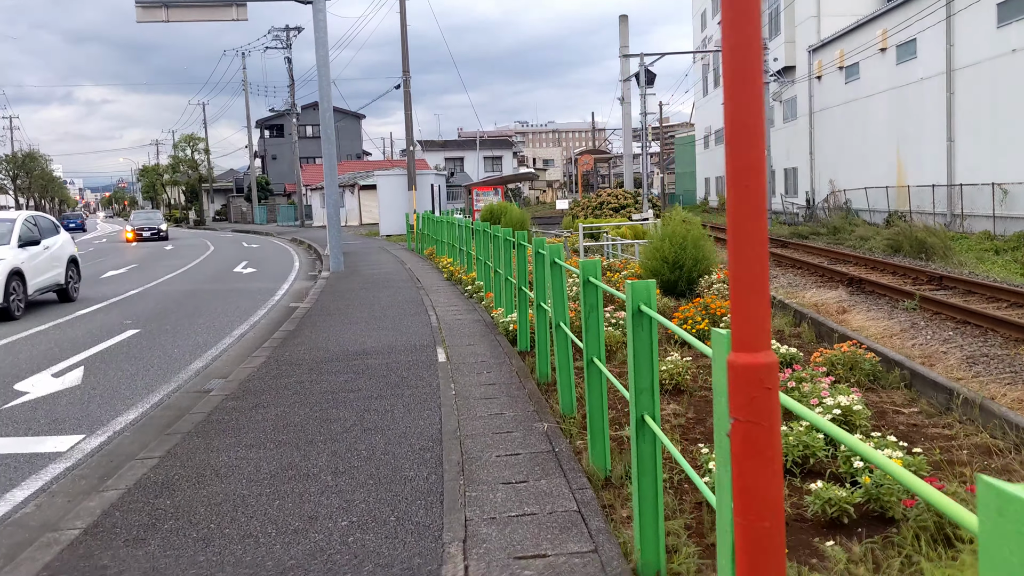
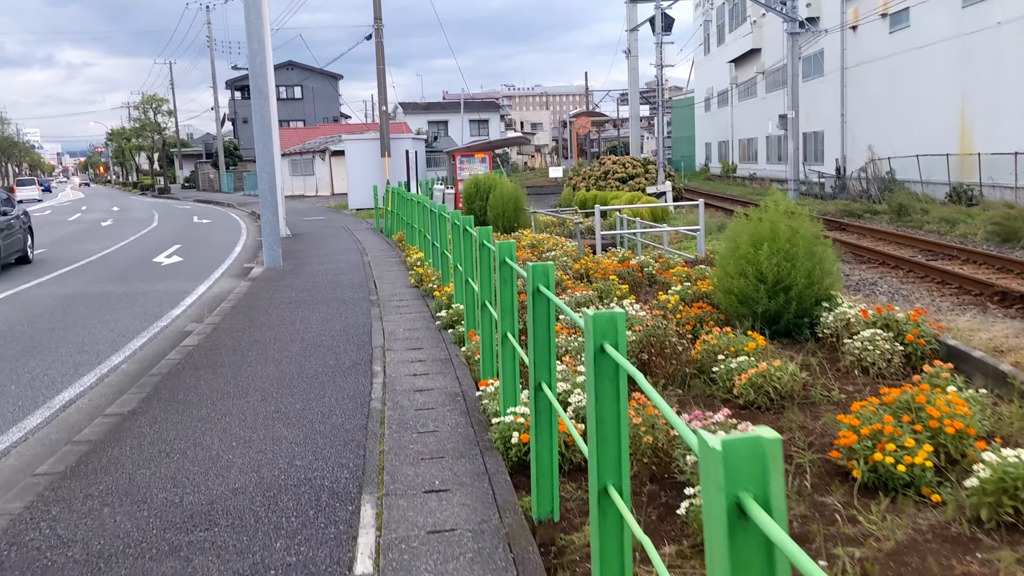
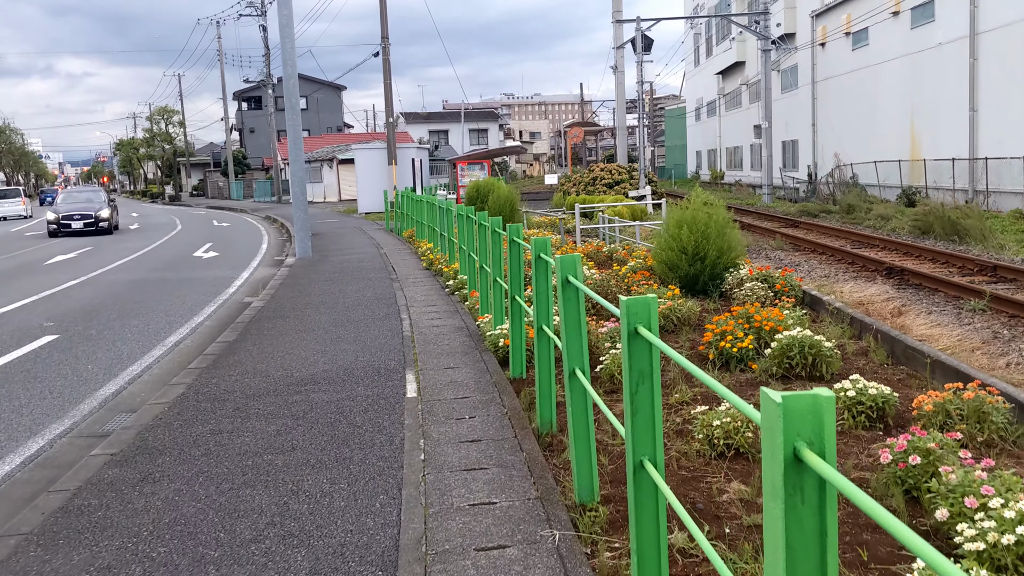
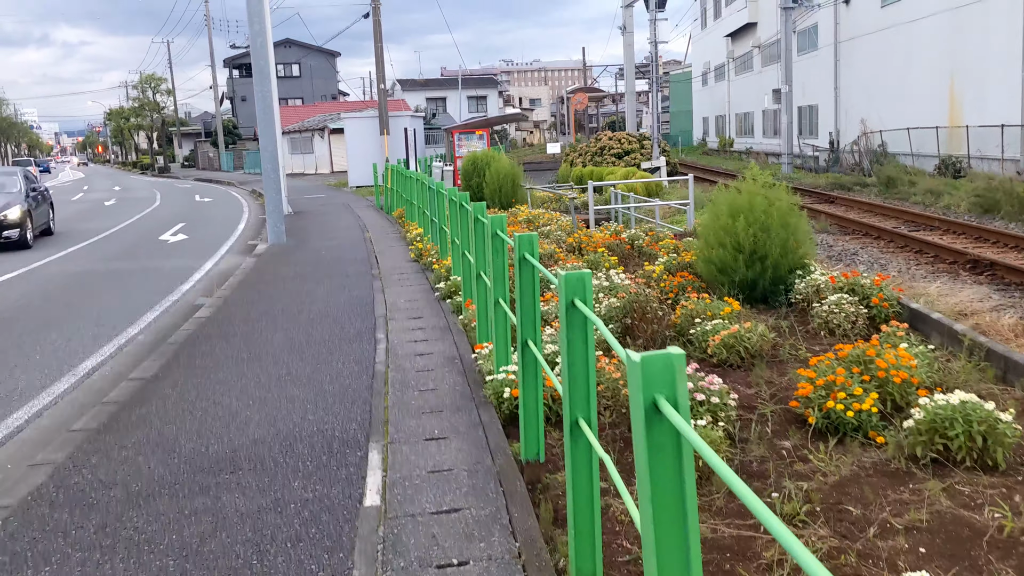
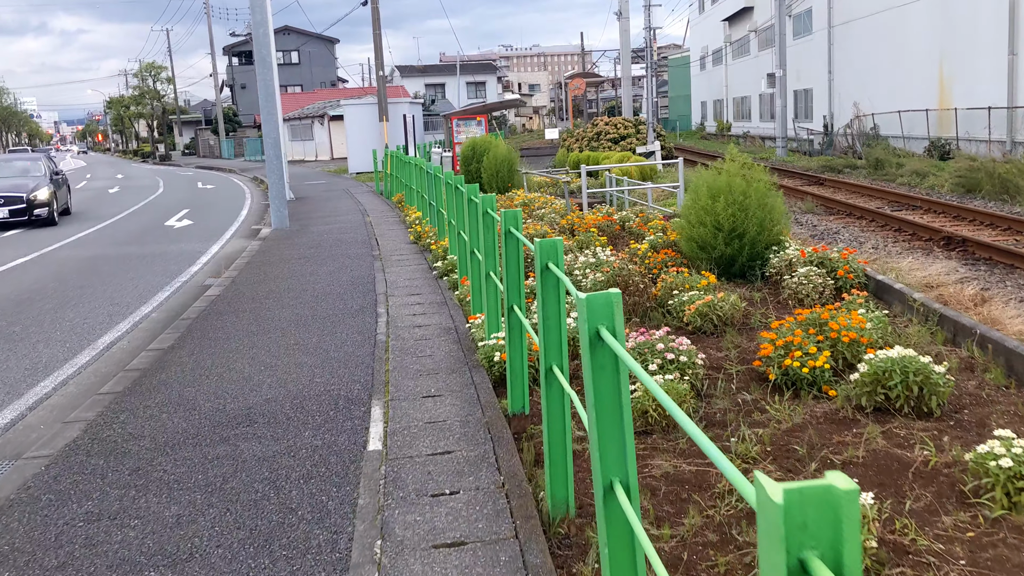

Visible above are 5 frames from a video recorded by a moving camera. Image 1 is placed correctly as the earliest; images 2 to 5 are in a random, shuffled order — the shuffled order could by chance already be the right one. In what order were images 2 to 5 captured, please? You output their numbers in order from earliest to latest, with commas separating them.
3, 5, 4, 2
